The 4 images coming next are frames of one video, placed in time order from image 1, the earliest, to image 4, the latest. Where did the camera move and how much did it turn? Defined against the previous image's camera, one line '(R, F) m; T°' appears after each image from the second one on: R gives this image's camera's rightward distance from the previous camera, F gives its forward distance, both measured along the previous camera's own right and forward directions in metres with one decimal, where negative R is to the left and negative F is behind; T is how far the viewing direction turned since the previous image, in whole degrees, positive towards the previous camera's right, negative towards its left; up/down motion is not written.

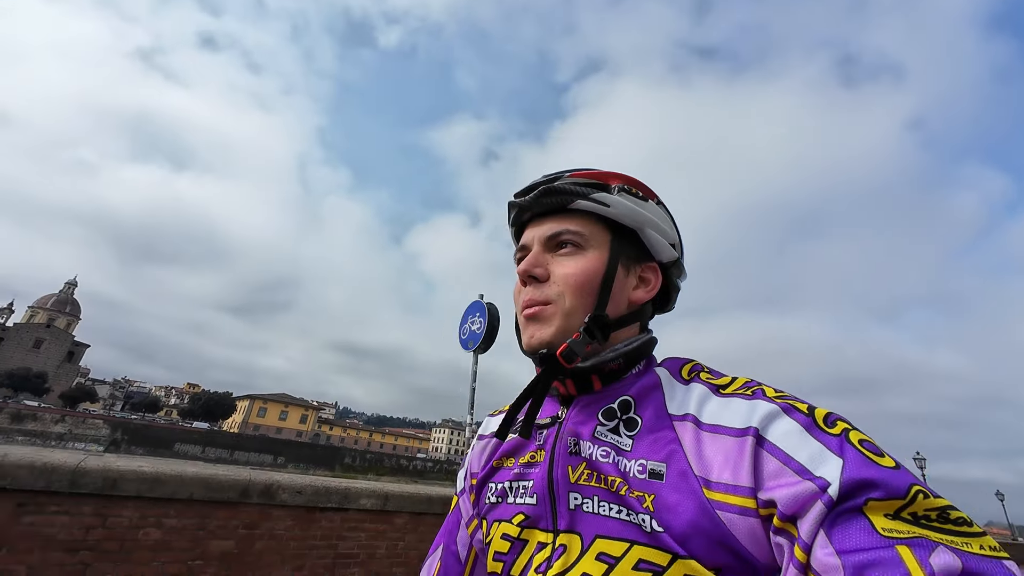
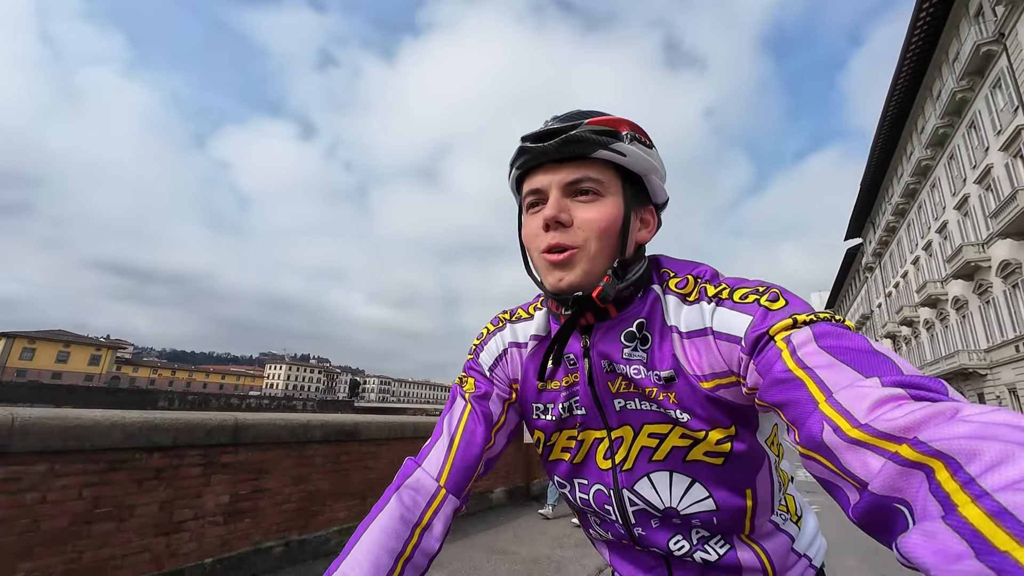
(-2.8, -1.4) m; +23°
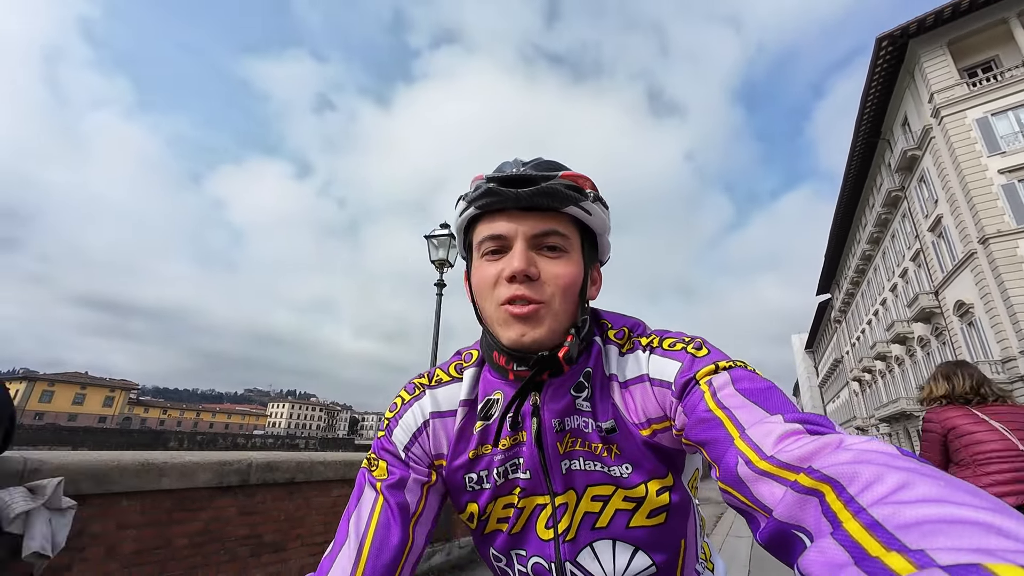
(-0.1, -1.2) m; +1°
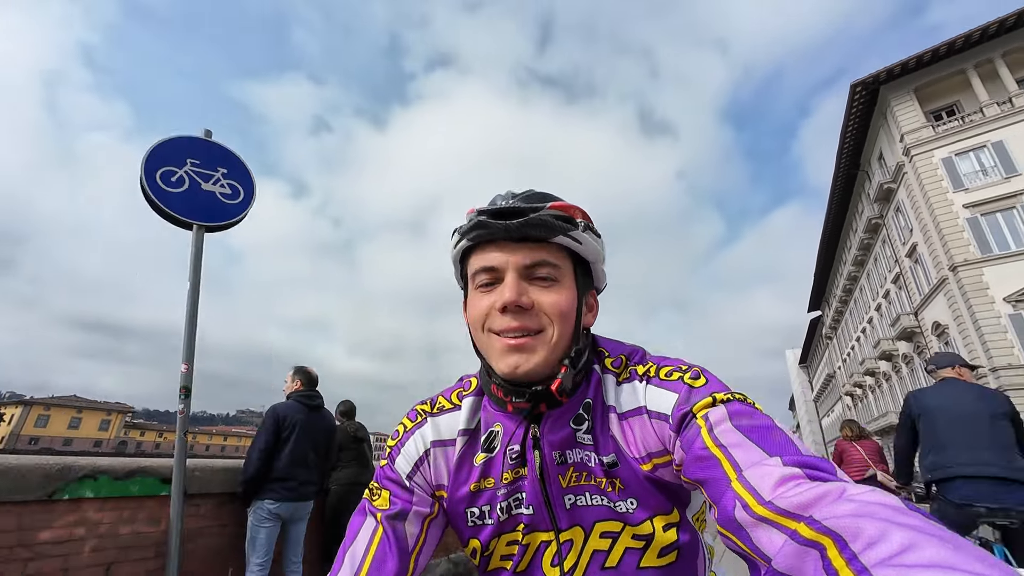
(-0.1, 0.0) m; +1°
